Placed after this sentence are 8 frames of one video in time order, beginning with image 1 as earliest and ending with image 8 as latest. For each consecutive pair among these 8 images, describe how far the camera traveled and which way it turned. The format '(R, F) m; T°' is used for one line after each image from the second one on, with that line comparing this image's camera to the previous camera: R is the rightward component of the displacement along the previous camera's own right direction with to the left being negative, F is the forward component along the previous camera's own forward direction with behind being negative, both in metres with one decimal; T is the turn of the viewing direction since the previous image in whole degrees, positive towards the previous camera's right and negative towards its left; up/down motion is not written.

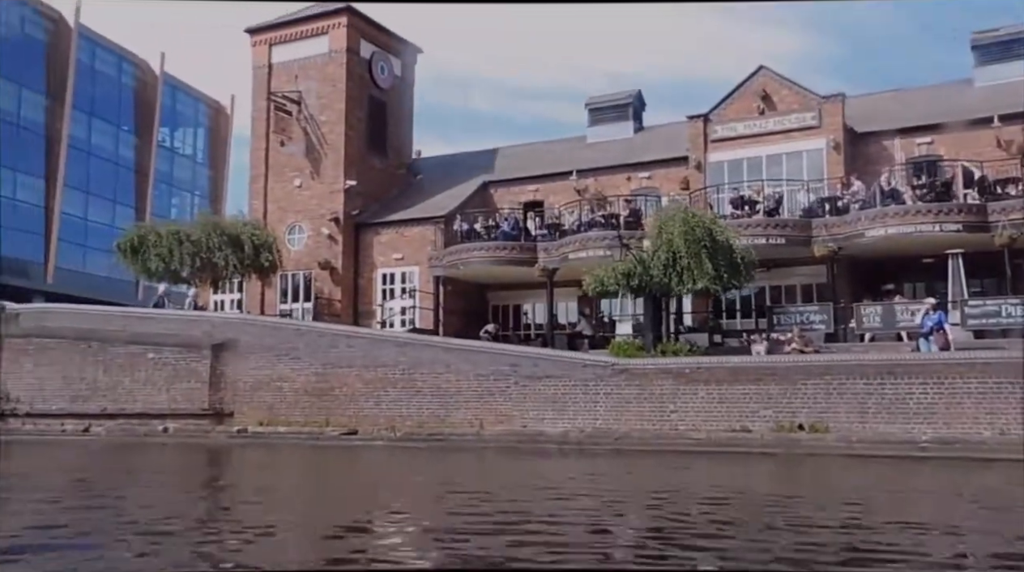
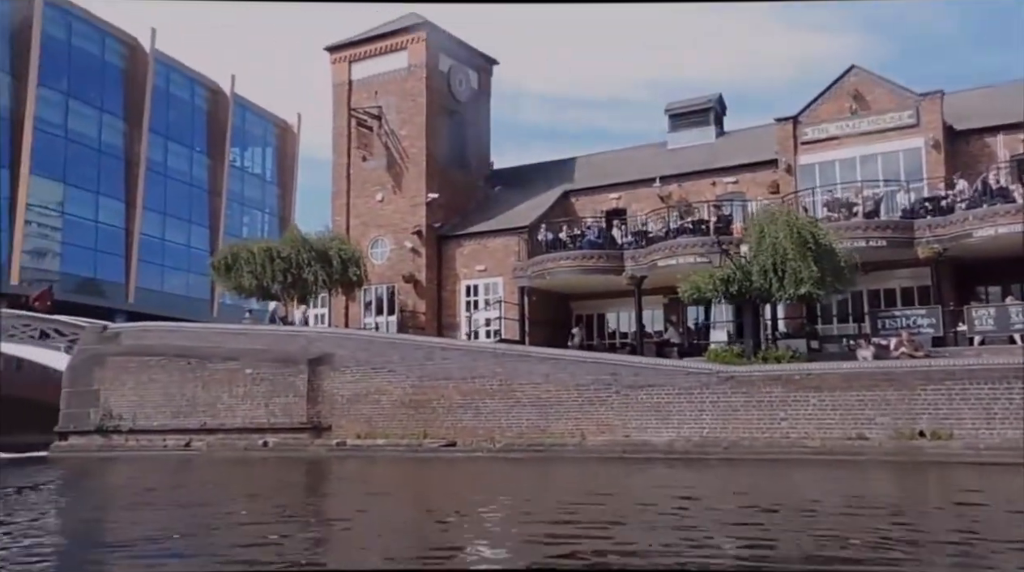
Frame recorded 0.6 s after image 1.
(-0.6, 0.0) m; -4°
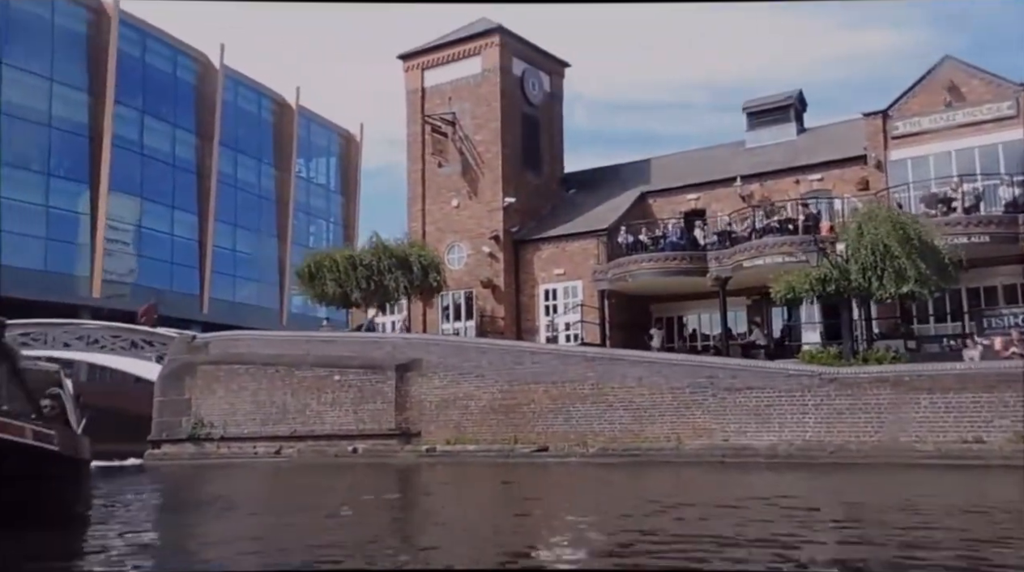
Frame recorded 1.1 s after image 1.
(-0.5, +0.1) m; -3°
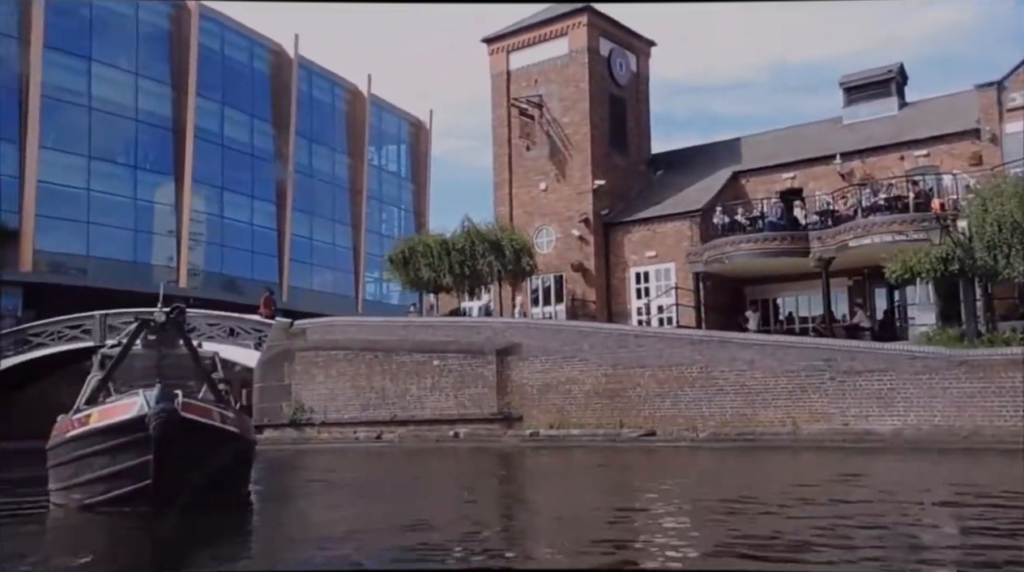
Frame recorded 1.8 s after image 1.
(-0.7, +0.2) m; -4°
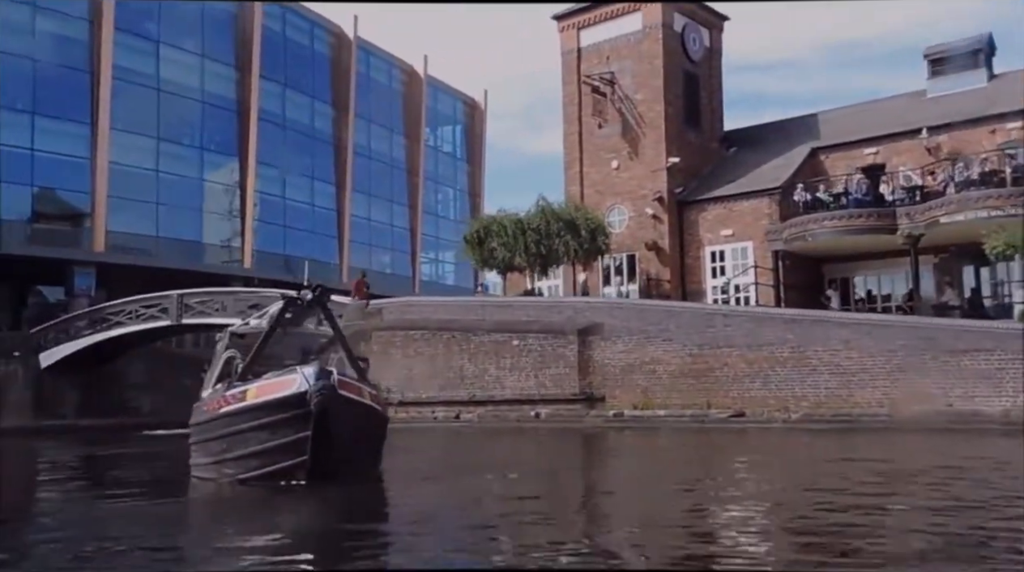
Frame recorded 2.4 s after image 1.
(-0.6, +0.2) m; -3°
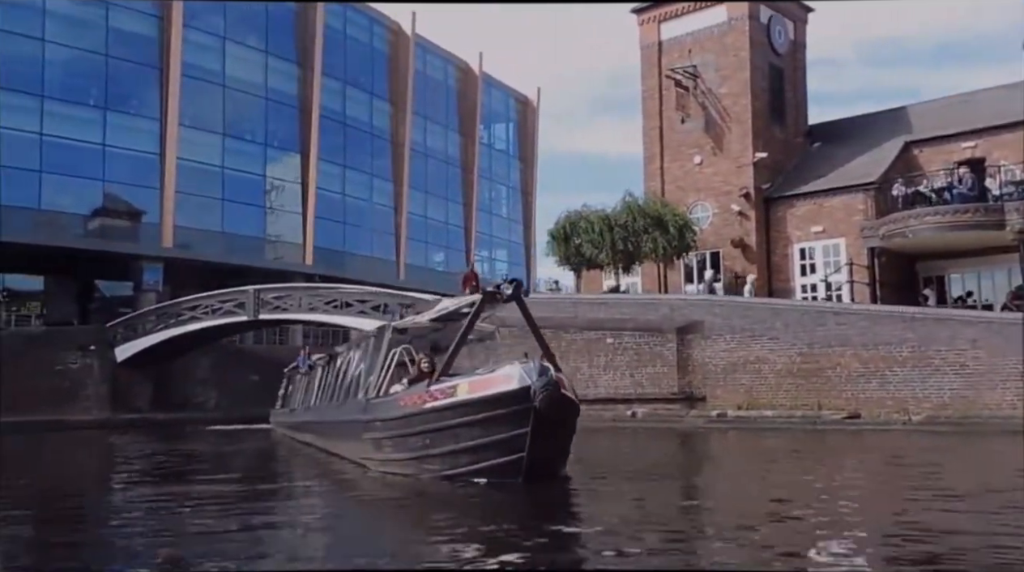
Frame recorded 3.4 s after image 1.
(-1.0, +0.3) m; -2°
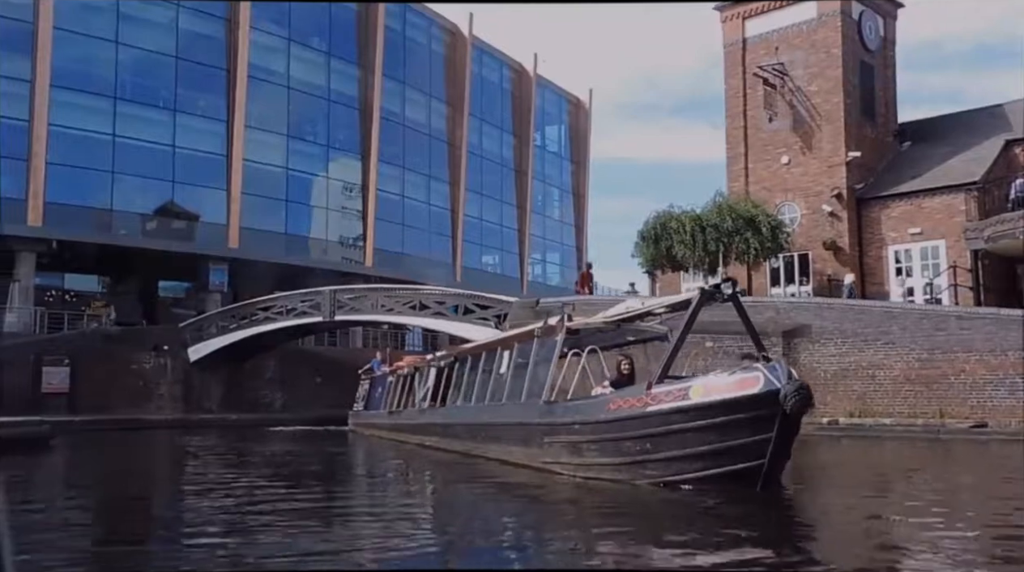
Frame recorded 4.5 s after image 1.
(-1.1, +0.4) m; -2°
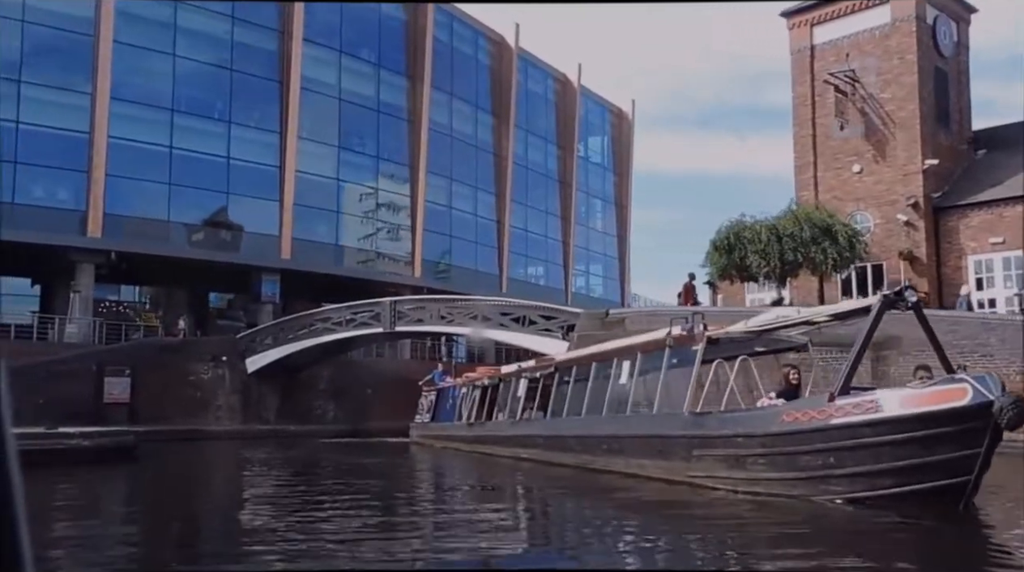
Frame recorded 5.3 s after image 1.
(-0.8, +0.3) m; -2°
